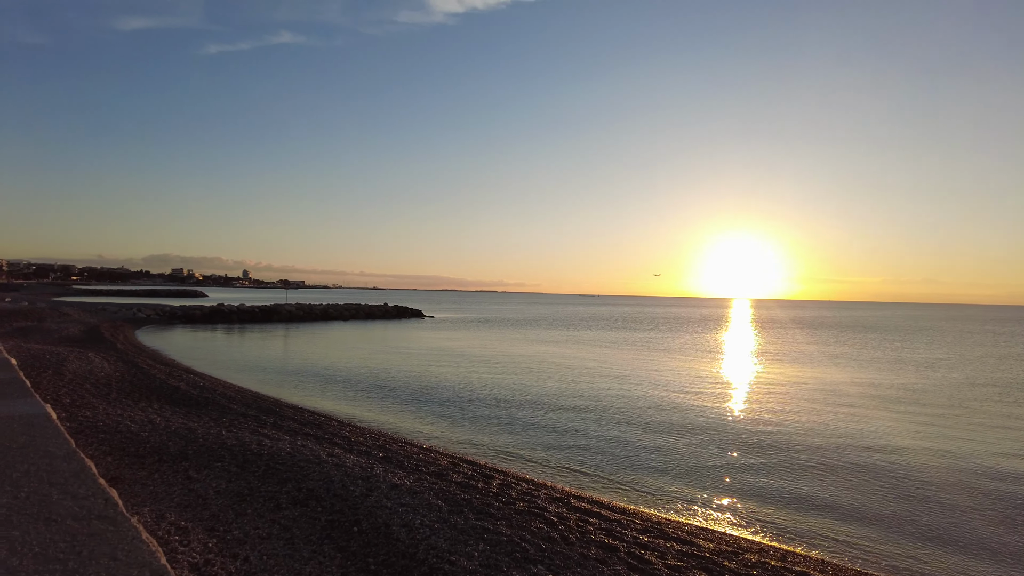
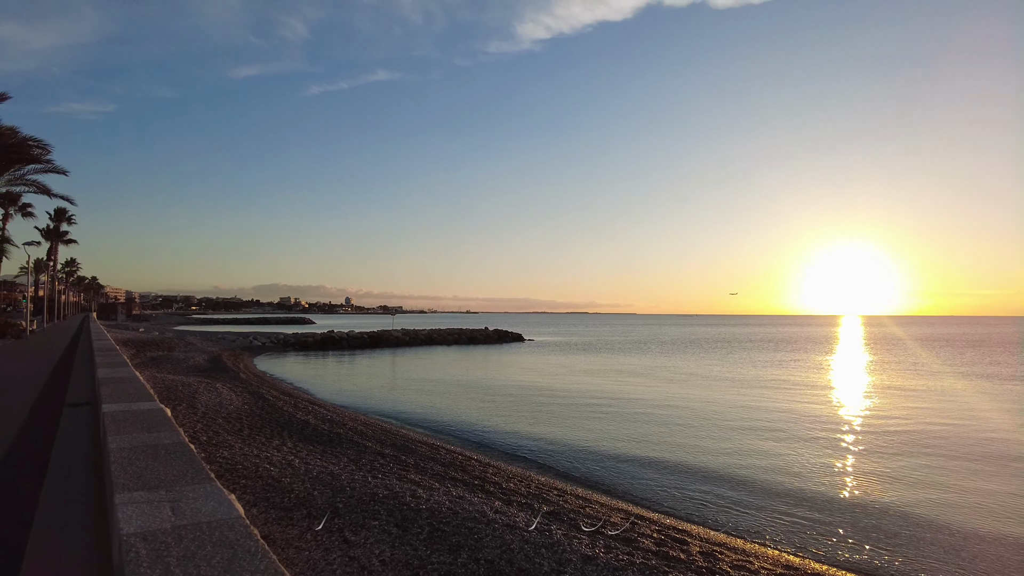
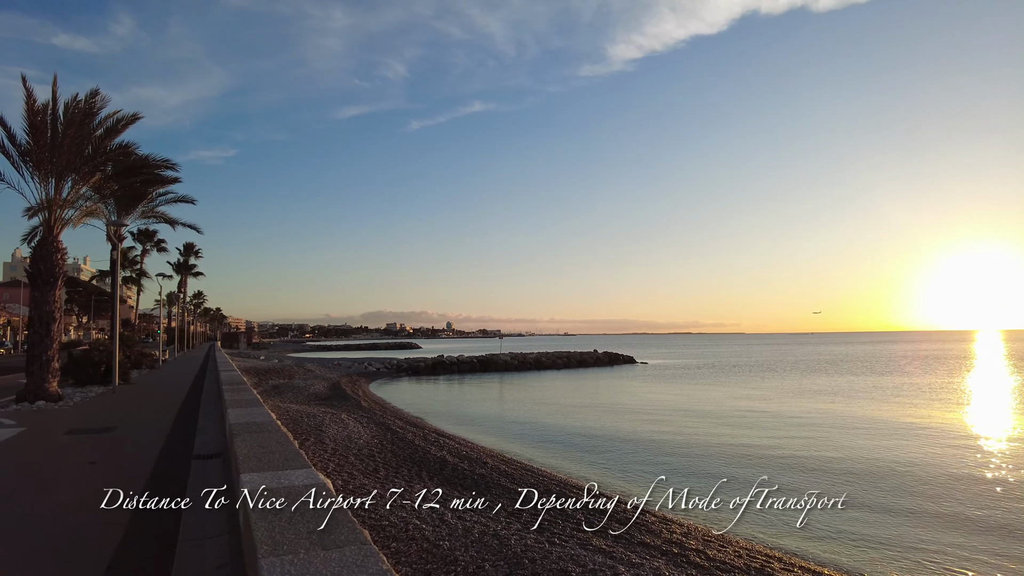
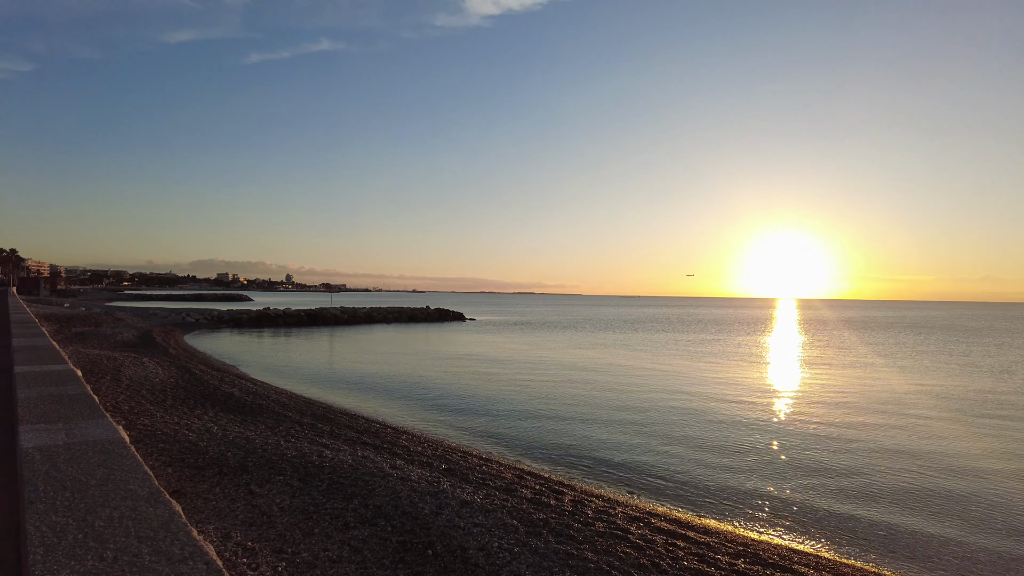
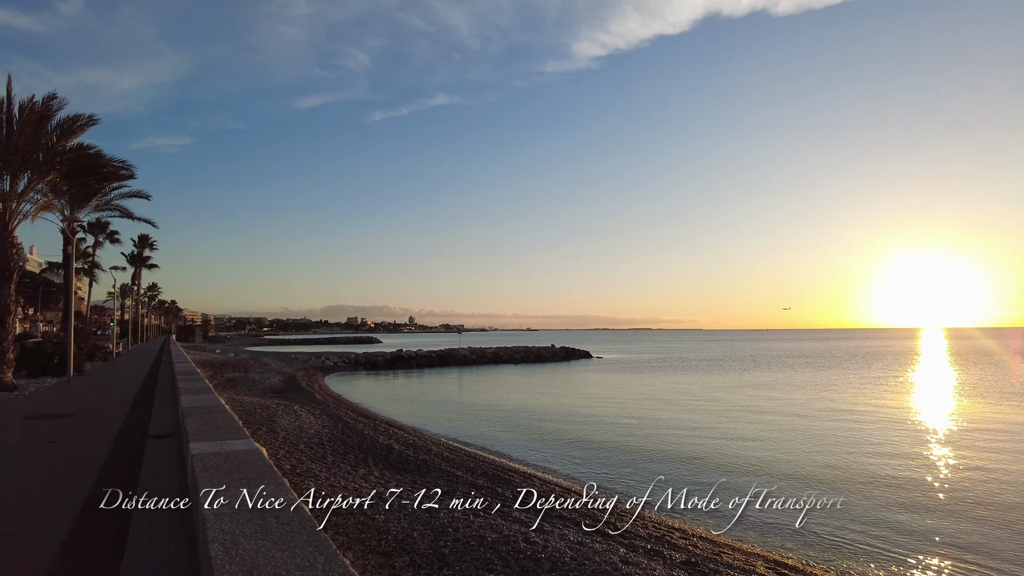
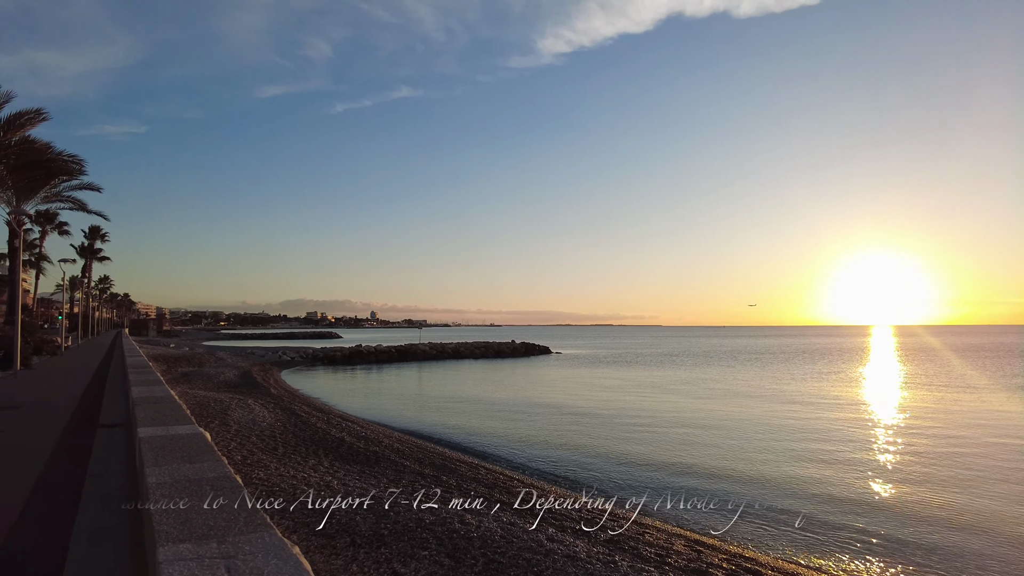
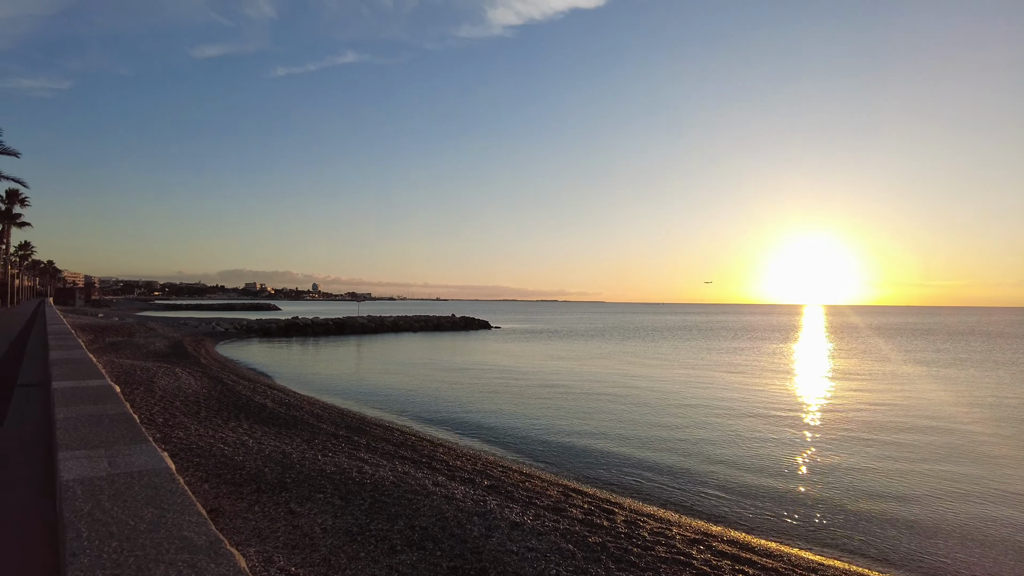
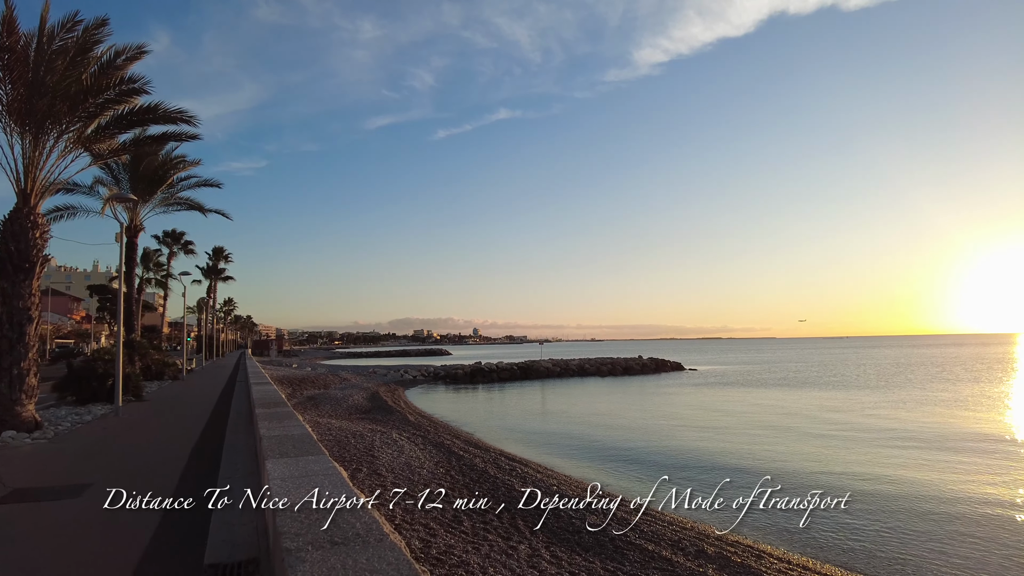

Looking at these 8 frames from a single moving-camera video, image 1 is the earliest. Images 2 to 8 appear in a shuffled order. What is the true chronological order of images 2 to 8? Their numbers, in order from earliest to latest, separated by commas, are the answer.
4, 7, 2, 6, 5, 3, 8
